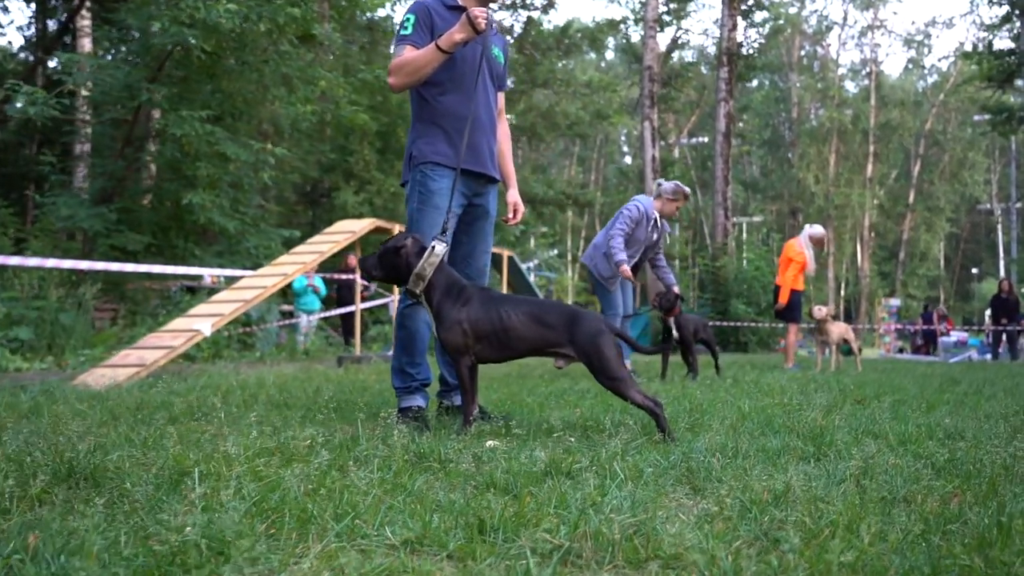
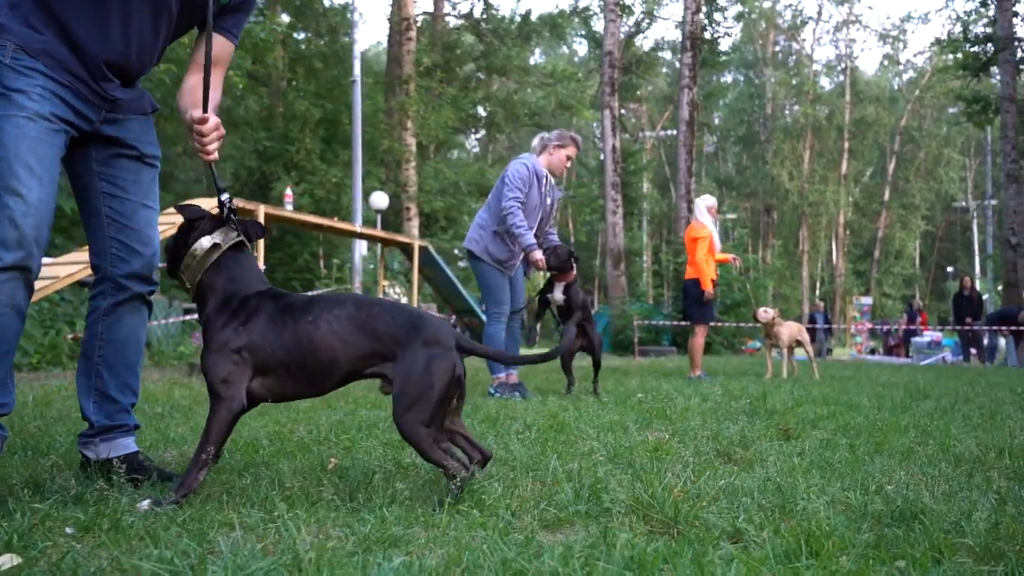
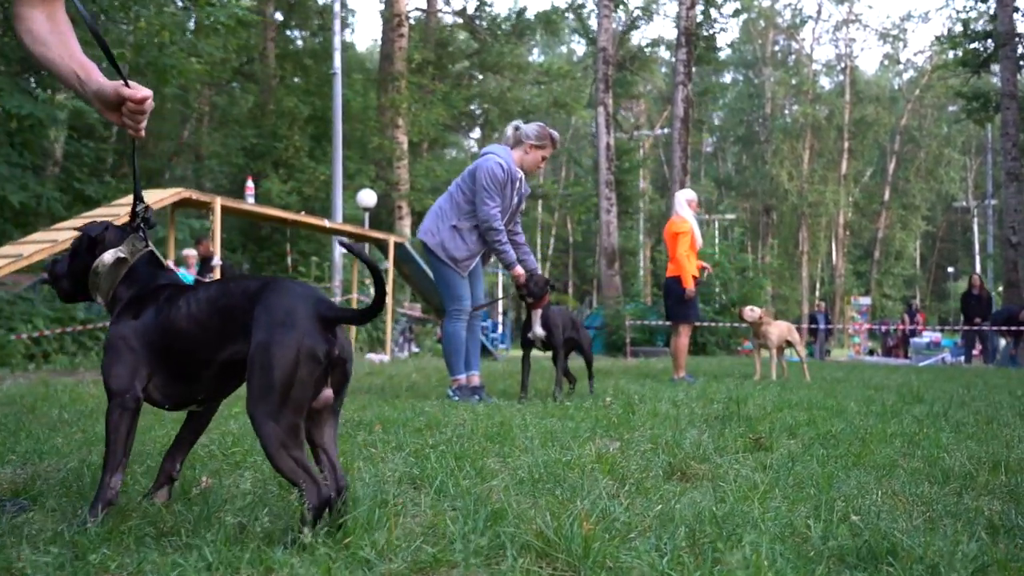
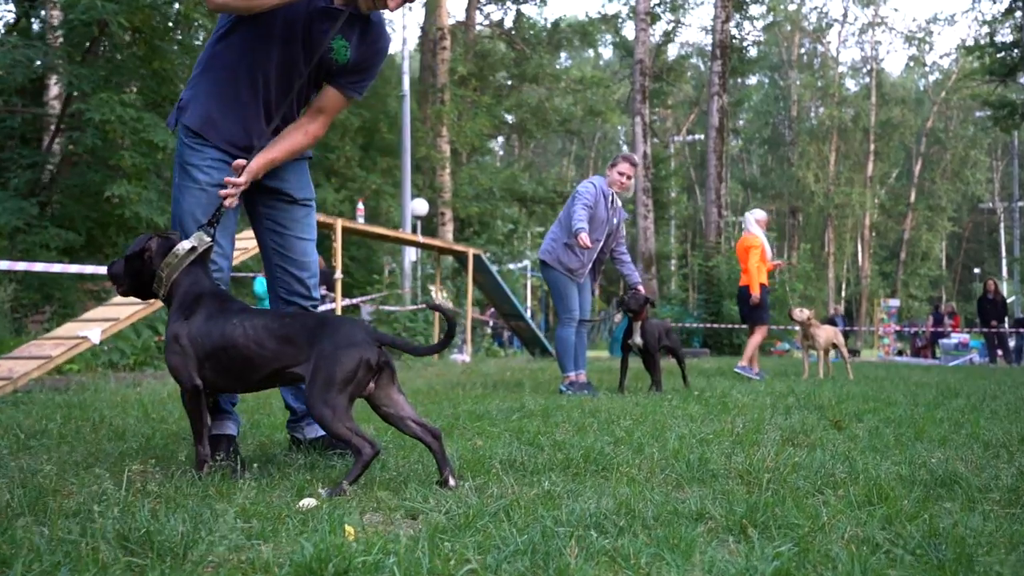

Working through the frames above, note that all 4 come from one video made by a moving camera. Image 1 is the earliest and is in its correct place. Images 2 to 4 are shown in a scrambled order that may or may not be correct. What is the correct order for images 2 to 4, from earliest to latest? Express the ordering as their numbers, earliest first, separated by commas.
4, 2, 3
